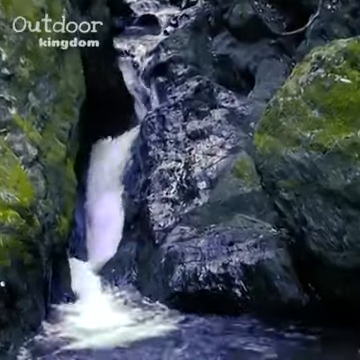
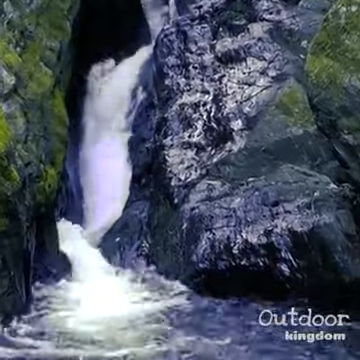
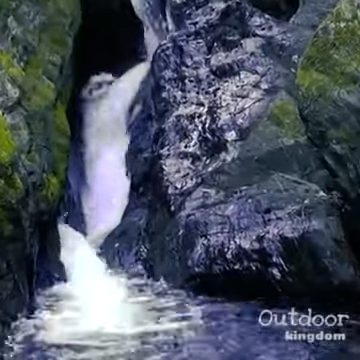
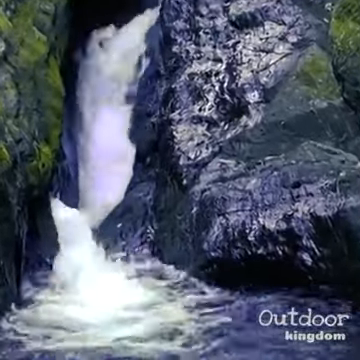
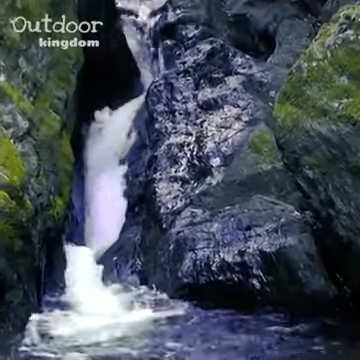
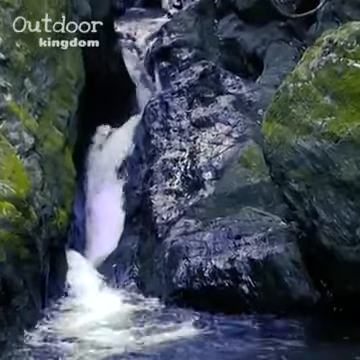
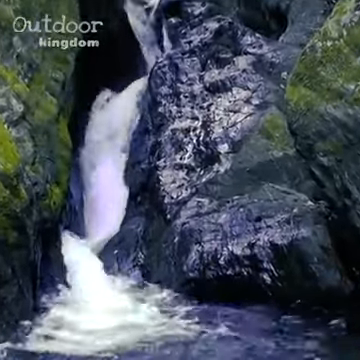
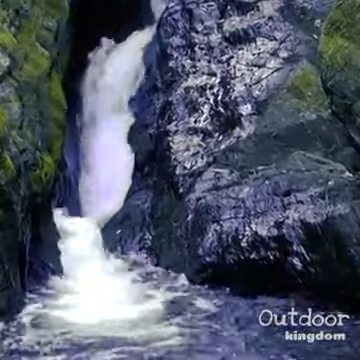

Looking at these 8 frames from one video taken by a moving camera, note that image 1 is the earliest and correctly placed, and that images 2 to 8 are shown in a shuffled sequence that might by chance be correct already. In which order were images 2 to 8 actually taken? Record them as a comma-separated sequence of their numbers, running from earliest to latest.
6, 5, 7, 3, 2, 8, 4
